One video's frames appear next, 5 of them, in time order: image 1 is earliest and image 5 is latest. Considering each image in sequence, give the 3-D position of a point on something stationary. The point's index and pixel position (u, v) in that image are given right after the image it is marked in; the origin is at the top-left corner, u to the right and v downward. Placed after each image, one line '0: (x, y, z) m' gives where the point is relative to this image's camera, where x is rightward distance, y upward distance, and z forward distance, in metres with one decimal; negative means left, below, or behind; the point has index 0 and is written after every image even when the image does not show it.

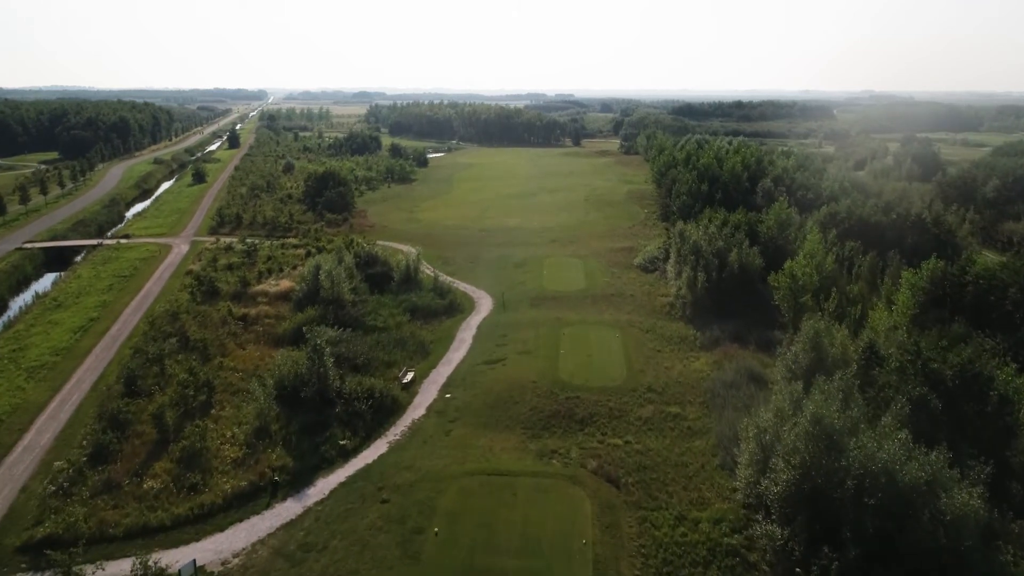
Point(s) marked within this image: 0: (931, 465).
0: (+9.8, -4.1, +20.0) m
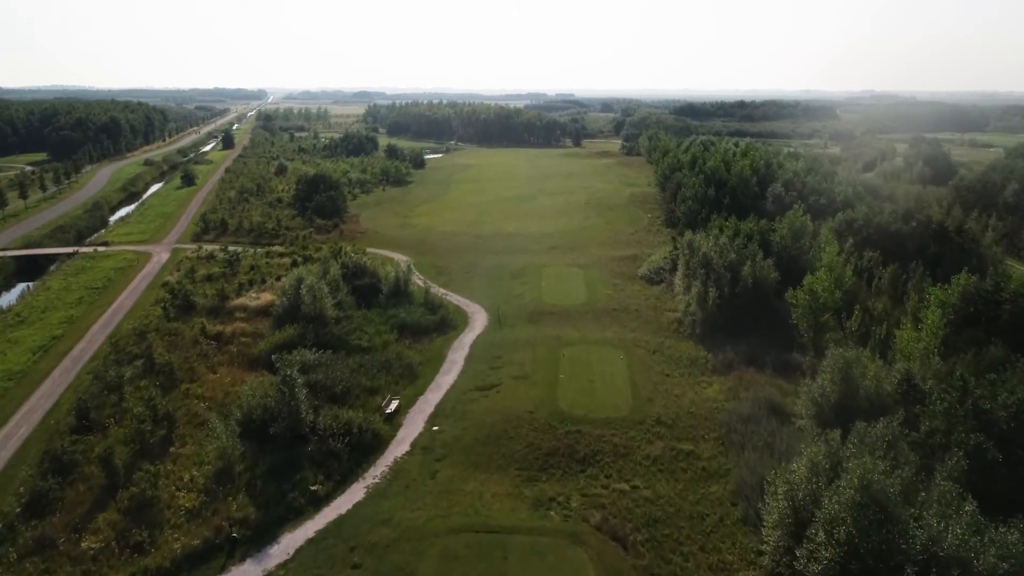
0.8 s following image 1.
0: (+9.5, -5.0, +16.5) m
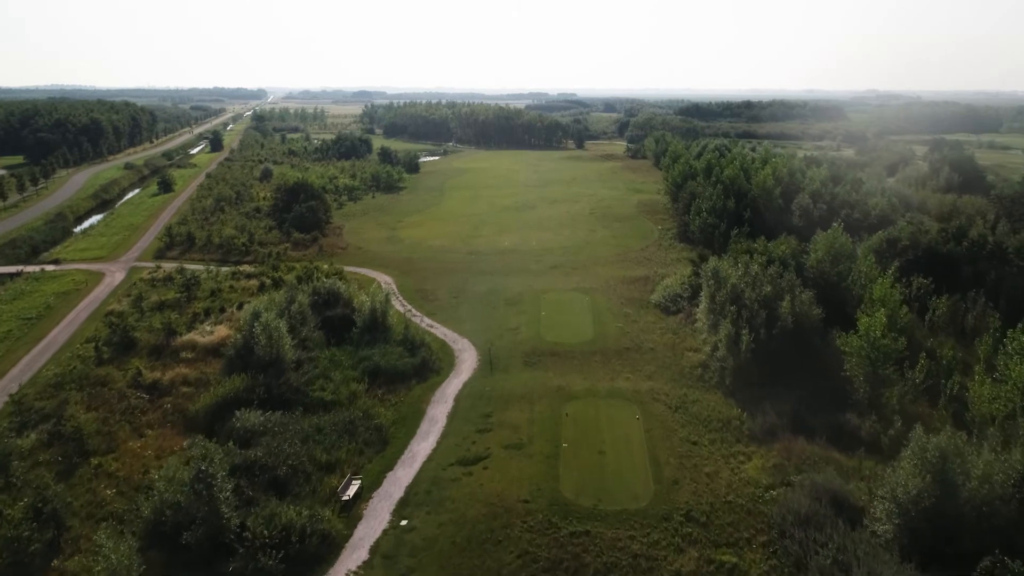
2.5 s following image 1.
0: (+9.2, -6.7, +9.5) m
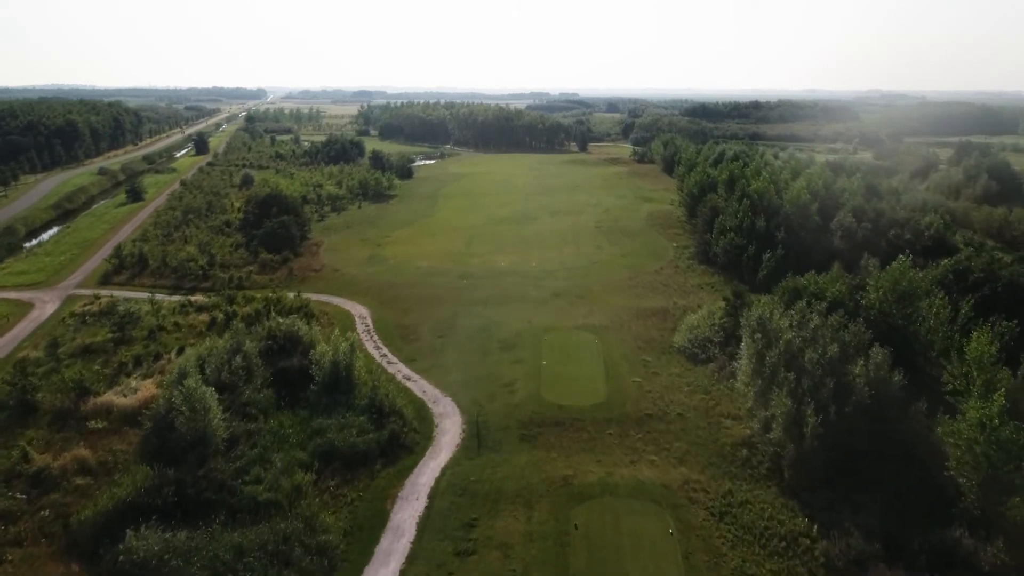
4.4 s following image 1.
0: (+8.9, -8.7, +1.1) m
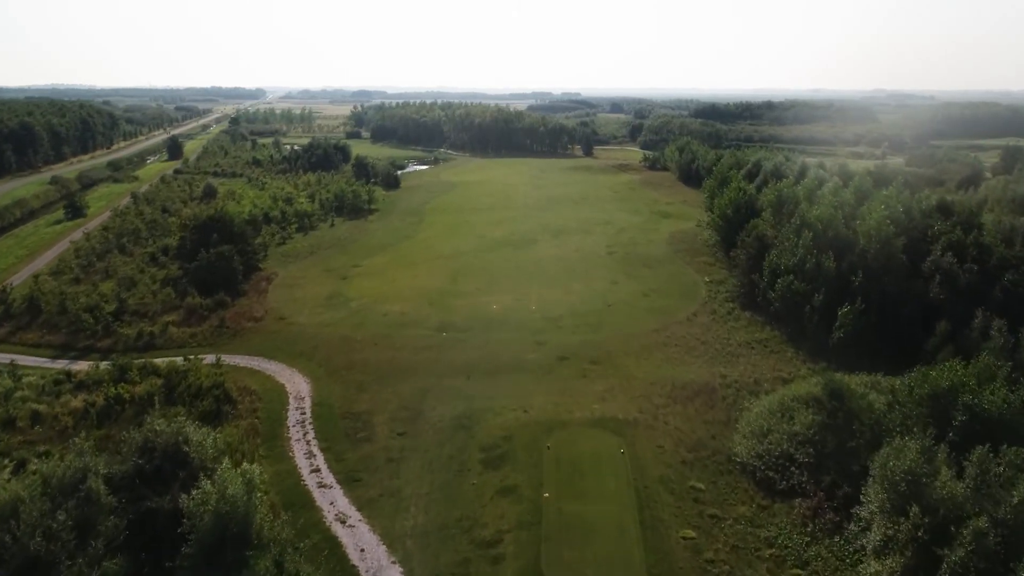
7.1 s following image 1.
0: (+8.4, -11.6, -11.8) m
